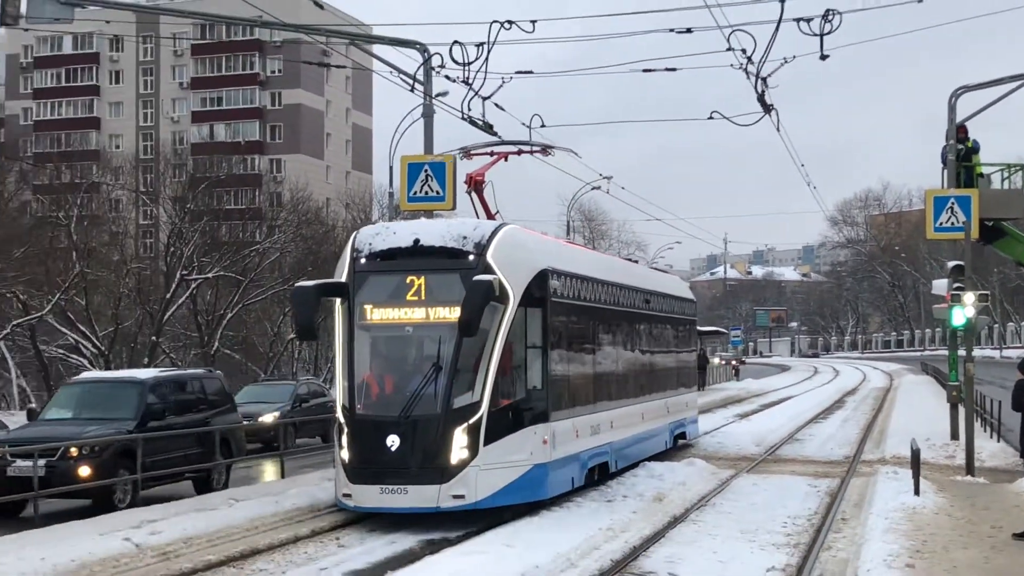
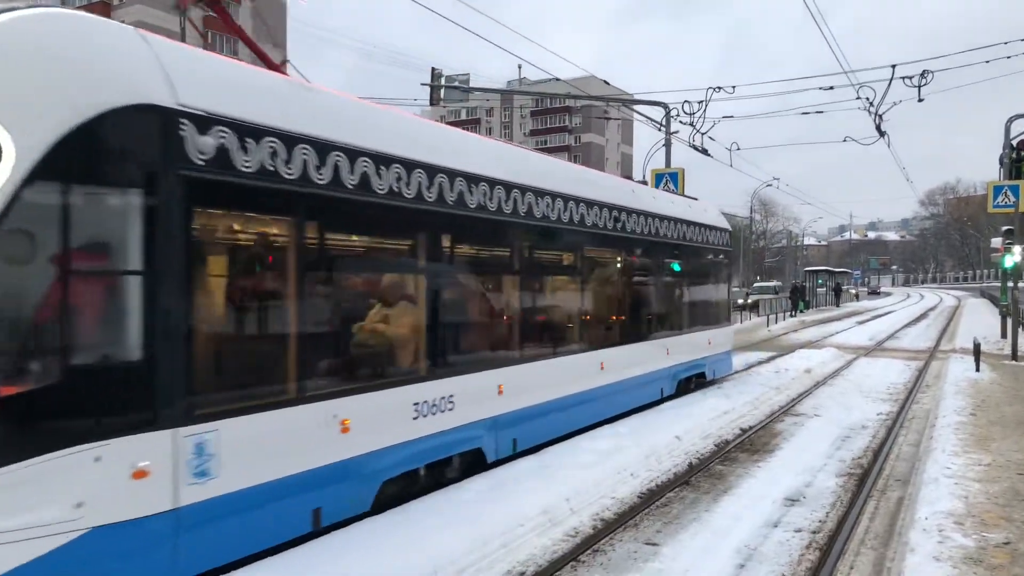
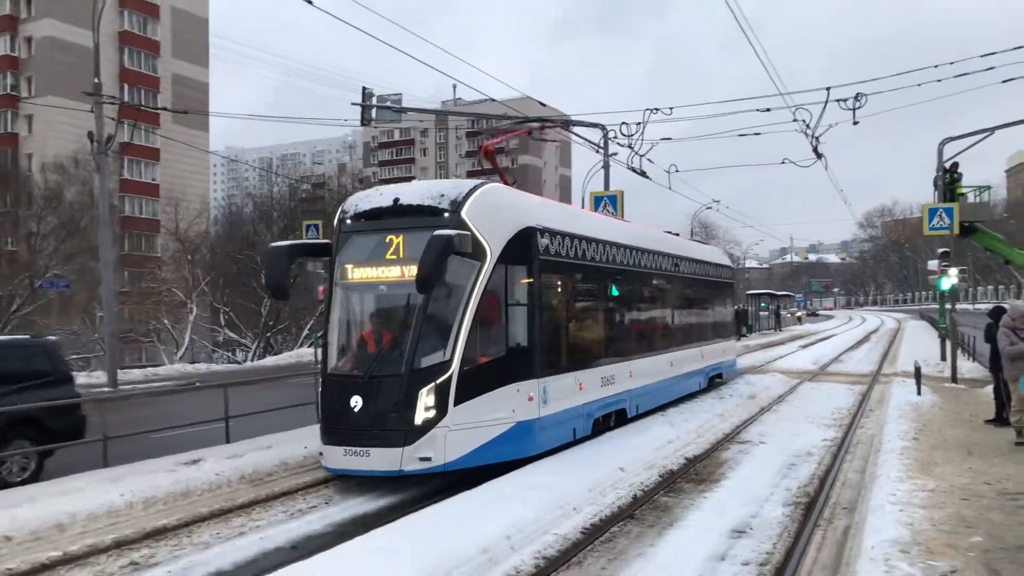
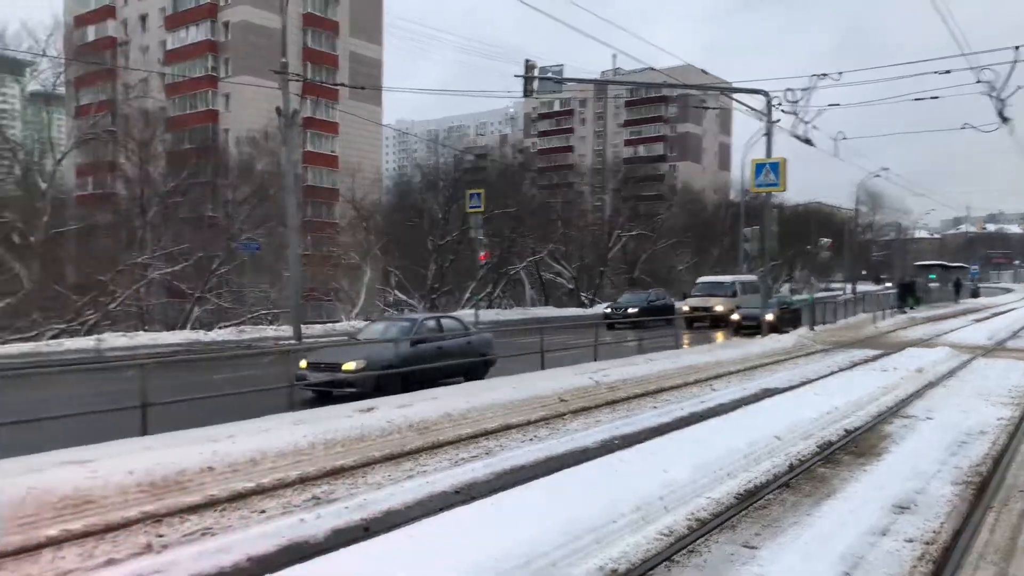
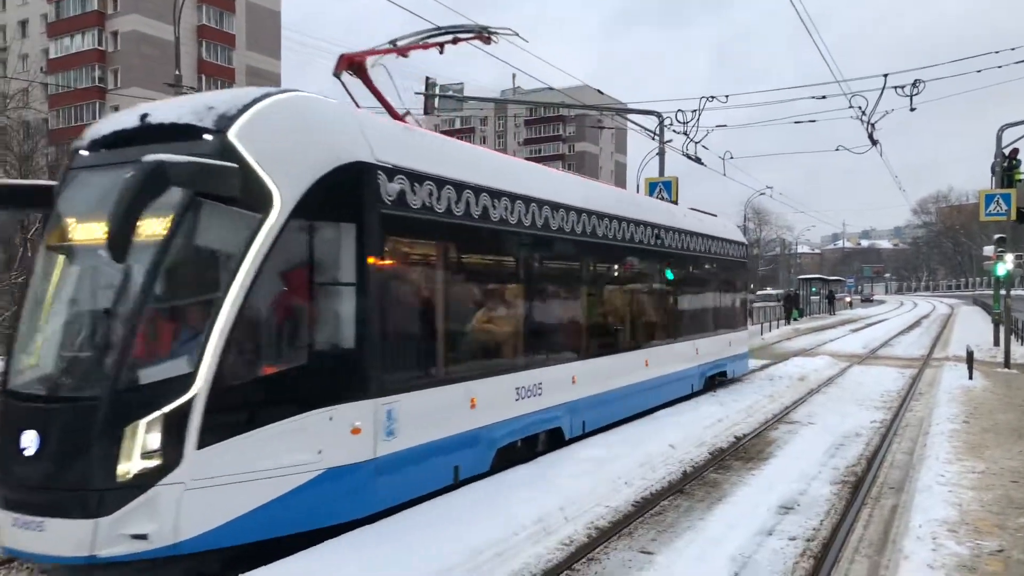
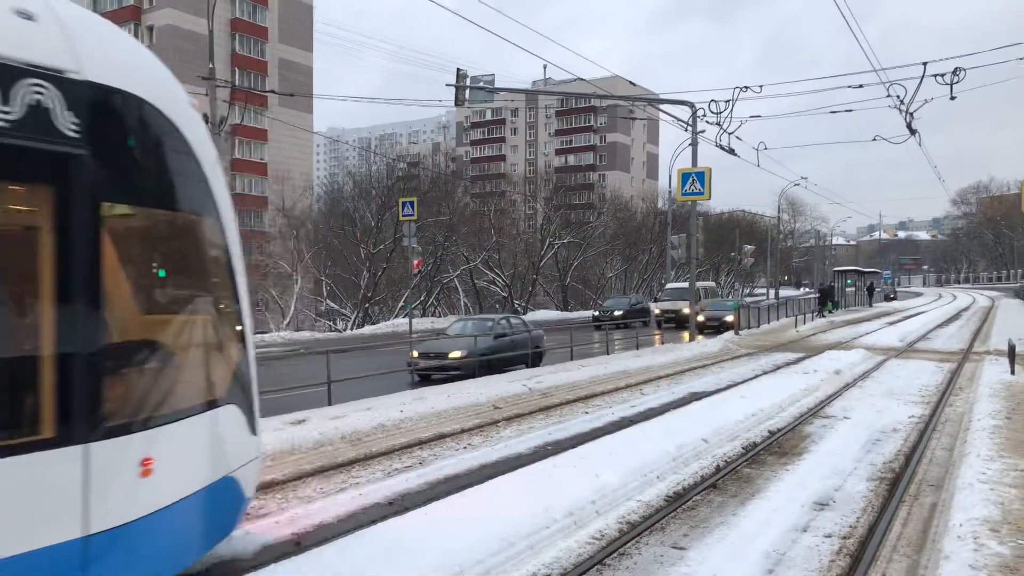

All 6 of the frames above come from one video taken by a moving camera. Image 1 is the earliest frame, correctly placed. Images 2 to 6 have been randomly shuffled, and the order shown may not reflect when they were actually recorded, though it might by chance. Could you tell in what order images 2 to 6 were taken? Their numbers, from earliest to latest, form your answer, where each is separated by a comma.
3, 5, 2, 6, 4
